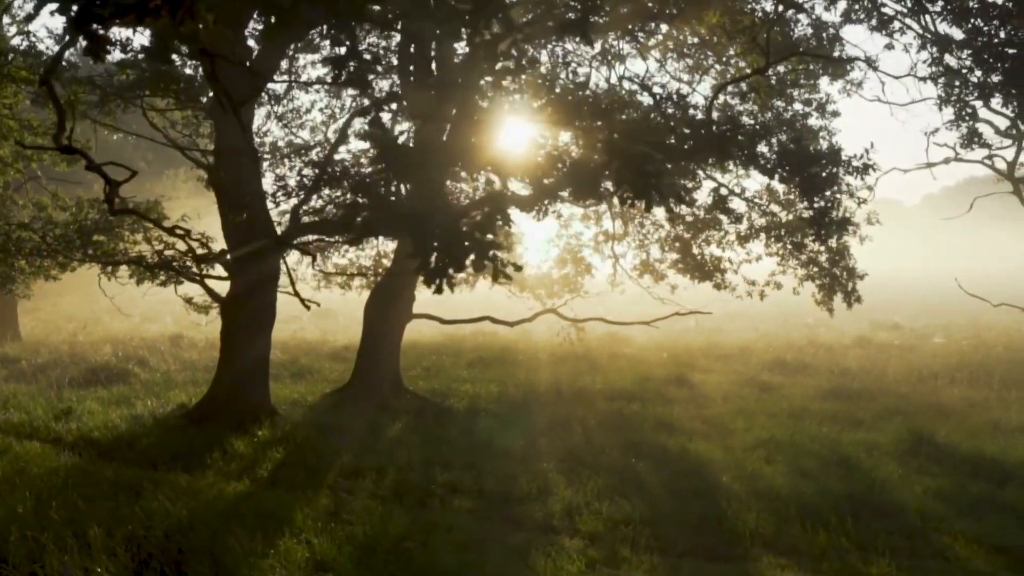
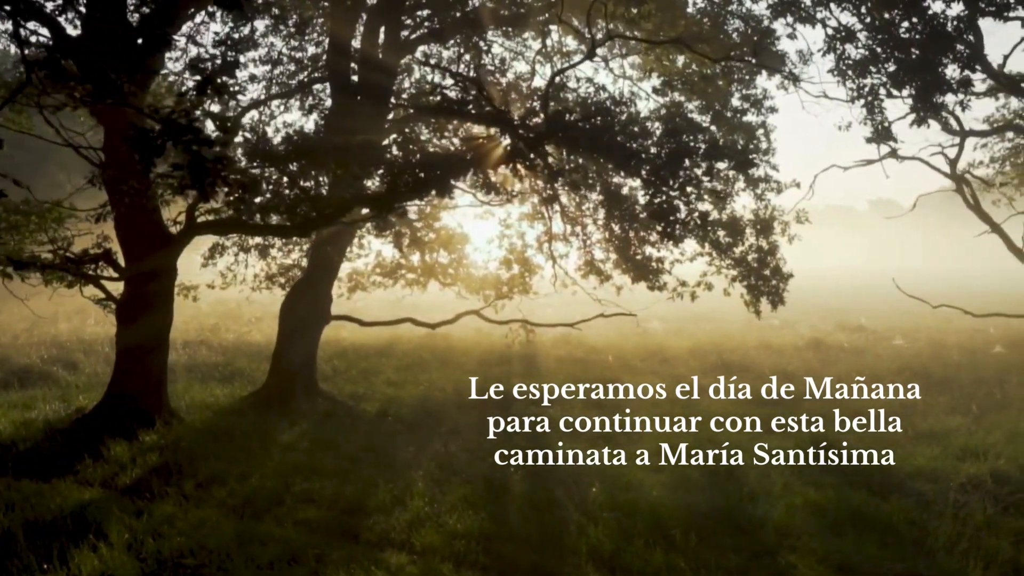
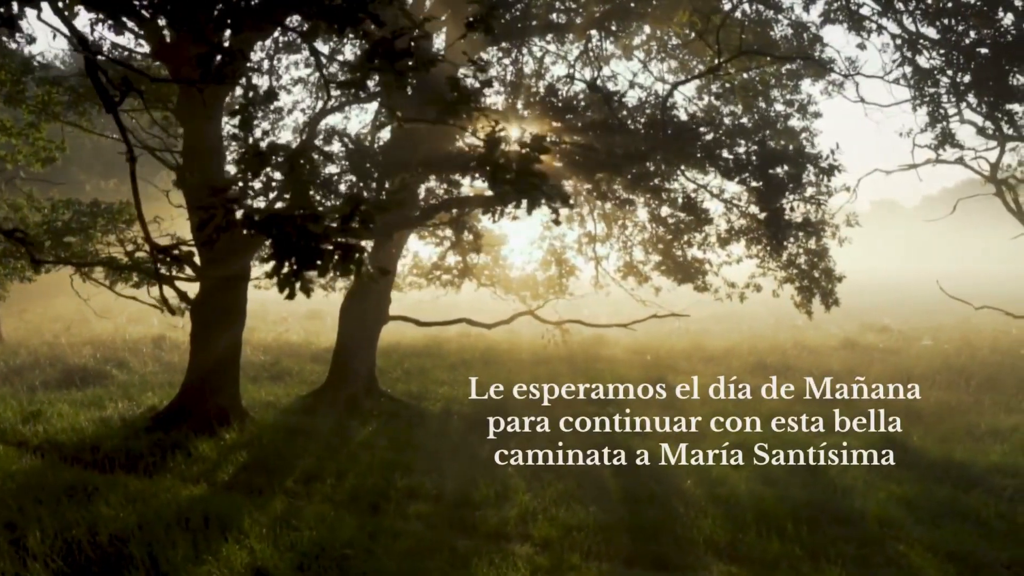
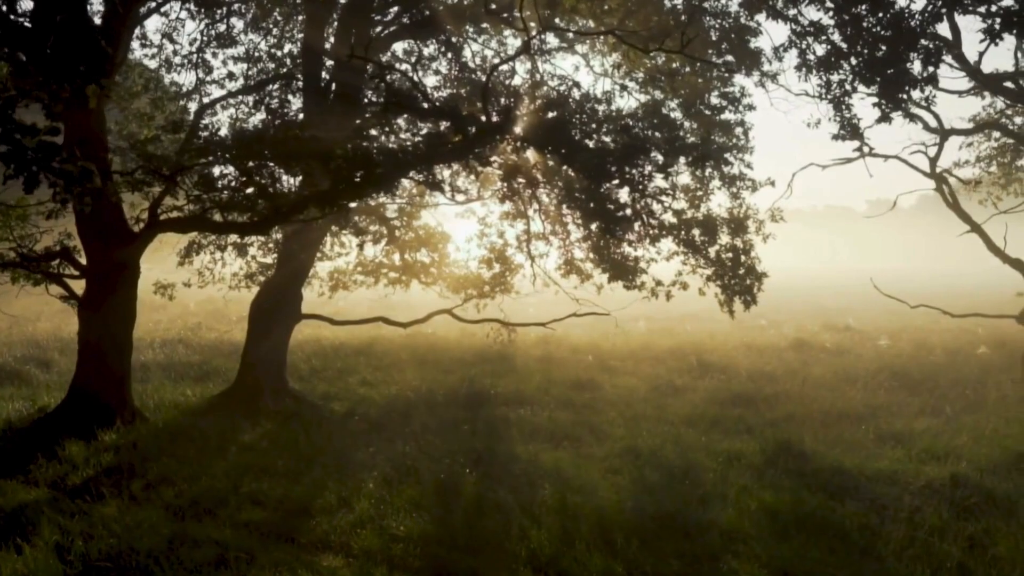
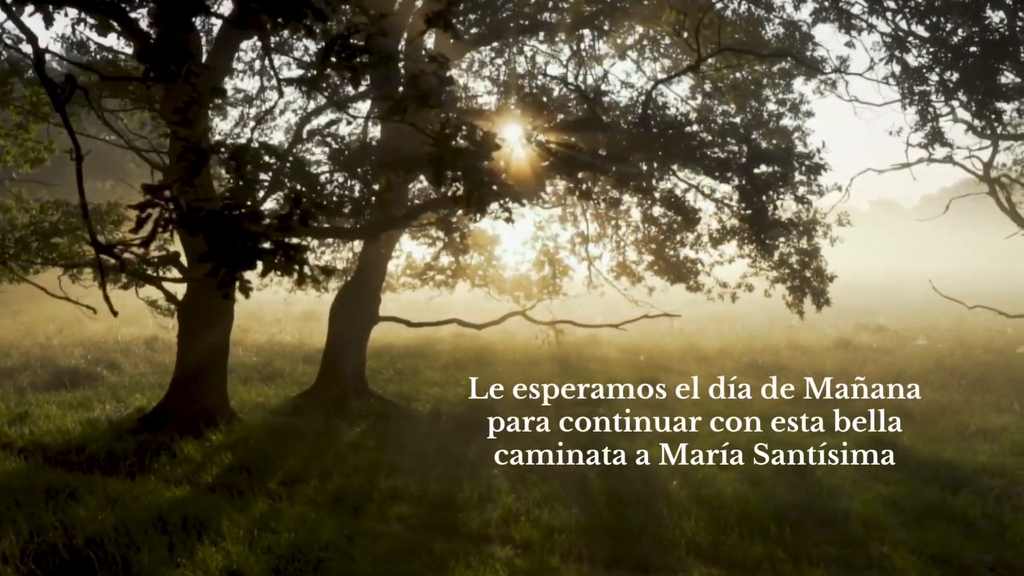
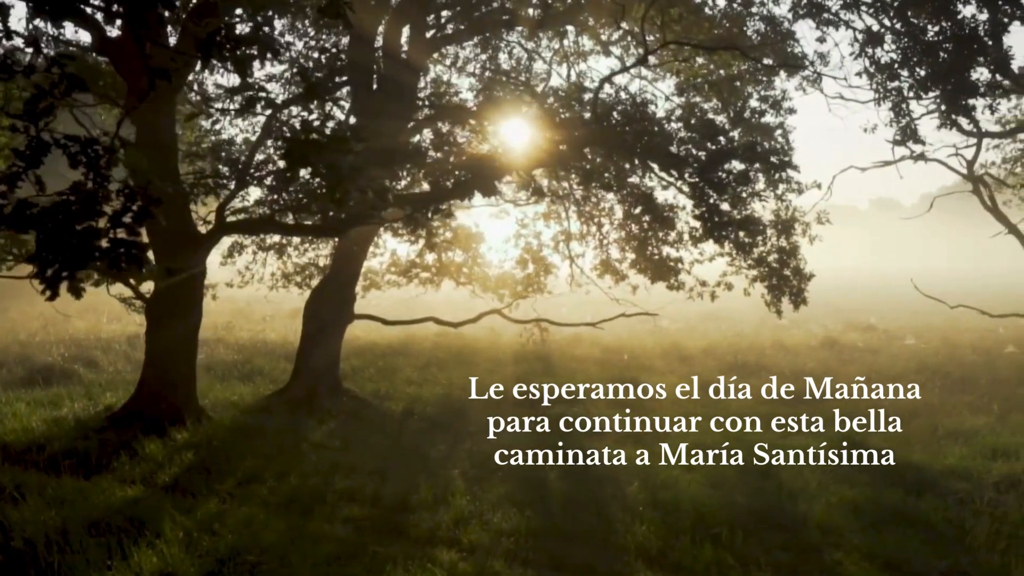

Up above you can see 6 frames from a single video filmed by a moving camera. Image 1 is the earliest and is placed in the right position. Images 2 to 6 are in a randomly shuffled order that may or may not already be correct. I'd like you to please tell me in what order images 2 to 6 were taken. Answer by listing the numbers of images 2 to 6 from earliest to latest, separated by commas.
3, 5, 6, 2, 4
